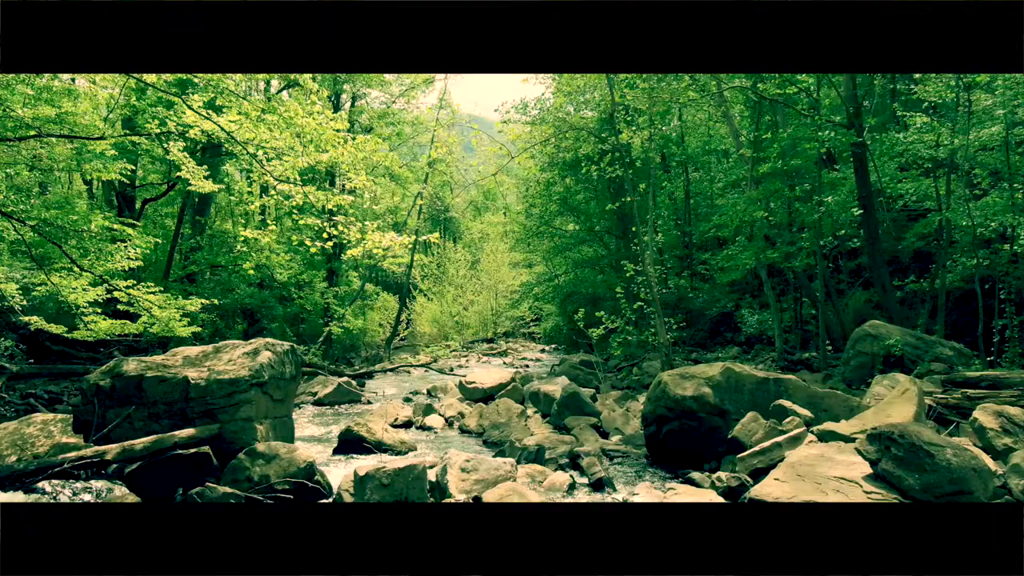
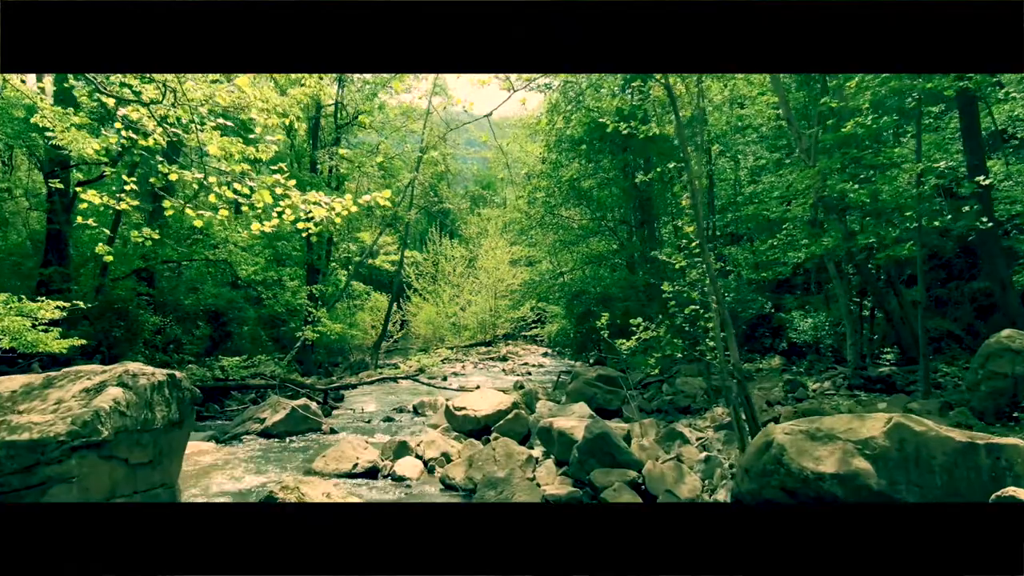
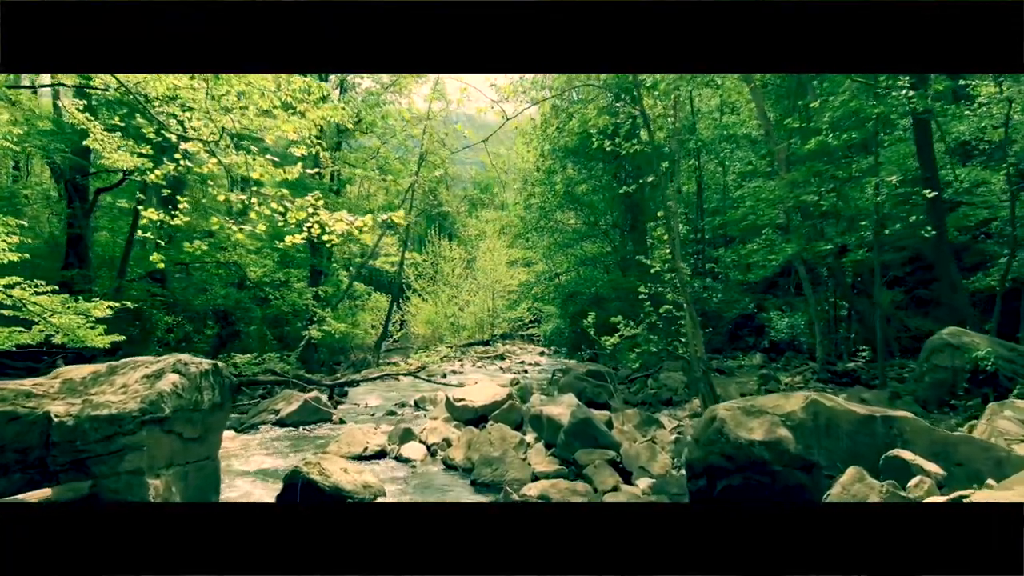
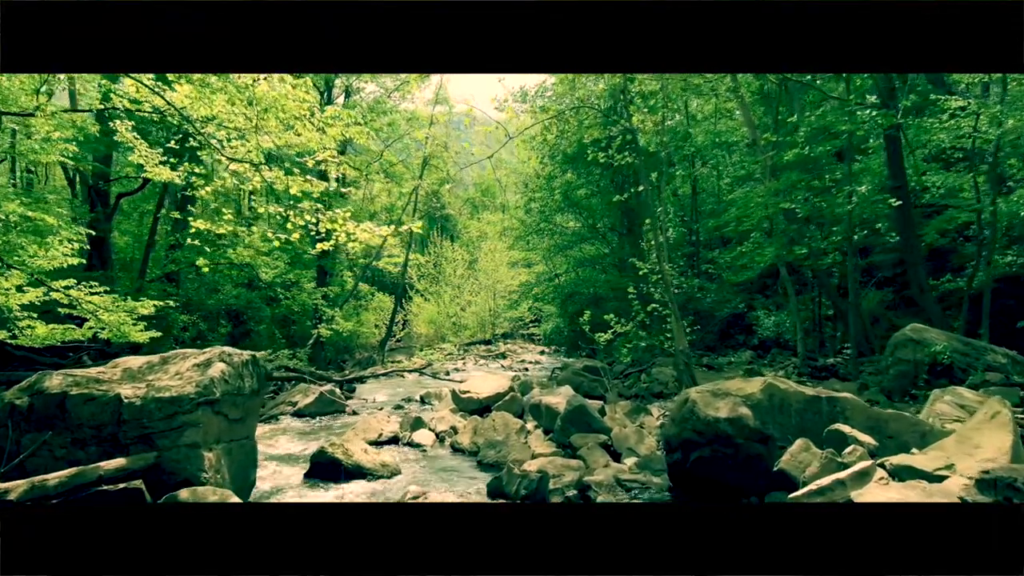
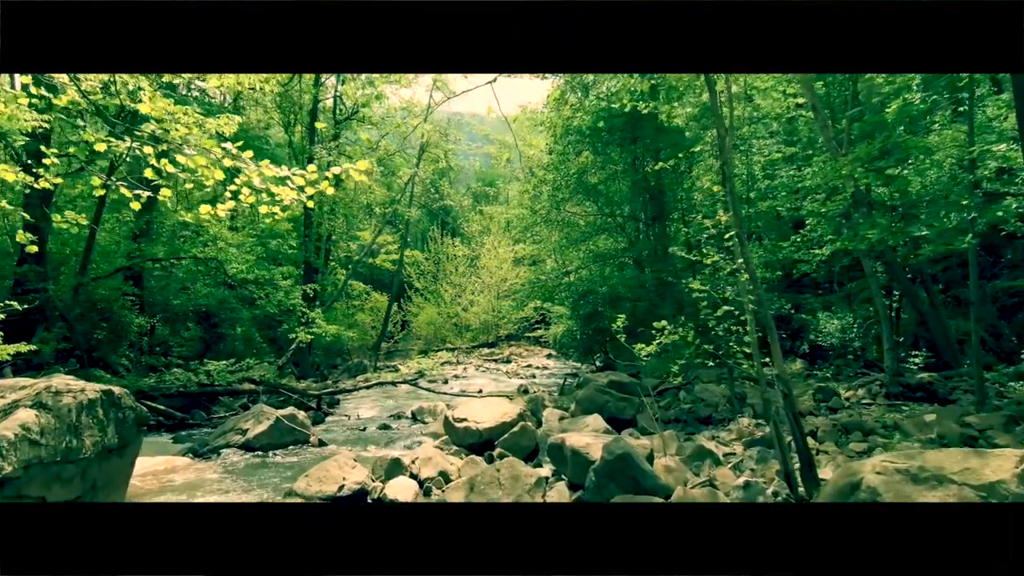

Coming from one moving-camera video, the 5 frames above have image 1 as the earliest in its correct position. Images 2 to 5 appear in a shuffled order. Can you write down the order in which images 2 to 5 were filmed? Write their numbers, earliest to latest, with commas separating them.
4, 3, 2, 5
